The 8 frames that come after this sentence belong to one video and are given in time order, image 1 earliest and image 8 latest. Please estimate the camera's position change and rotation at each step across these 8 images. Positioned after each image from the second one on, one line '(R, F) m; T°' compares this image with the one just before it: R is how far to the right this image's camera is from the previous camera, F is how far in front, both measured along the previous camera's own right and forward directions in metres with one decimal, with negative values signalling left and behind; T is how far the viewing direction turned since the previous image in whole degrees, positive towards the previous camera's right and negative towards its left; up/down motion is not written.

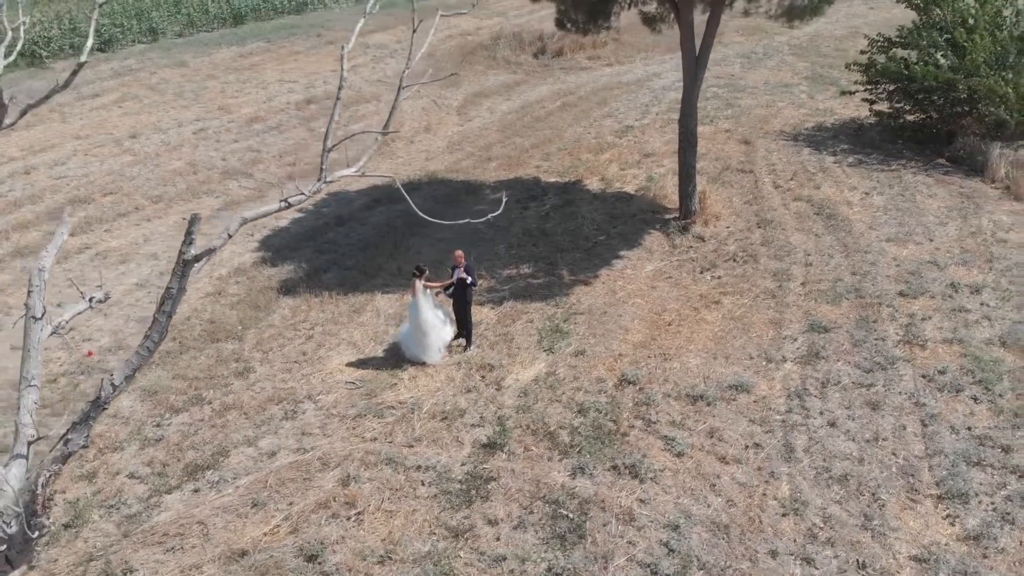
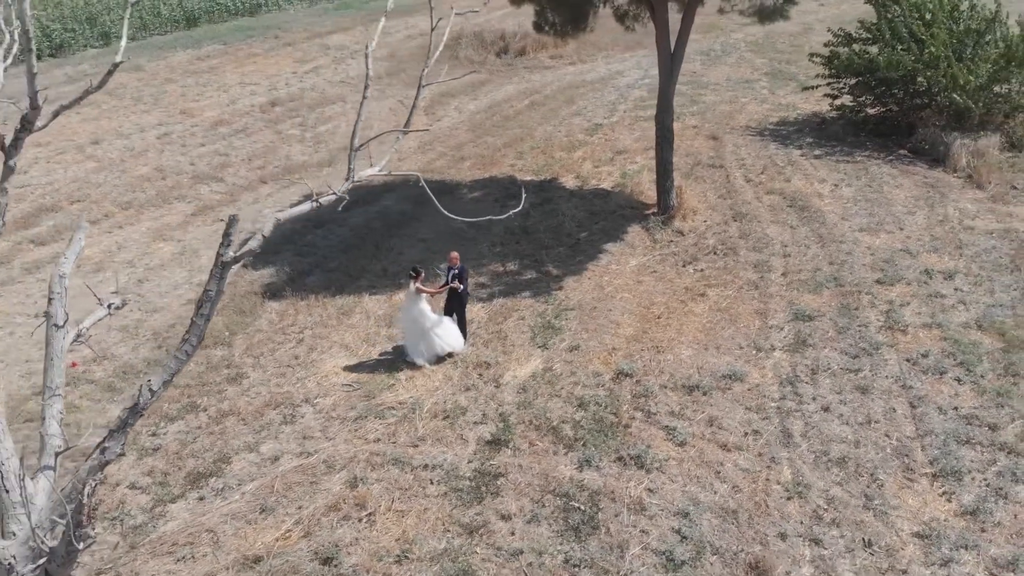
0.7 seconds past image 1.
(-0.4, 0.0) m; +3°
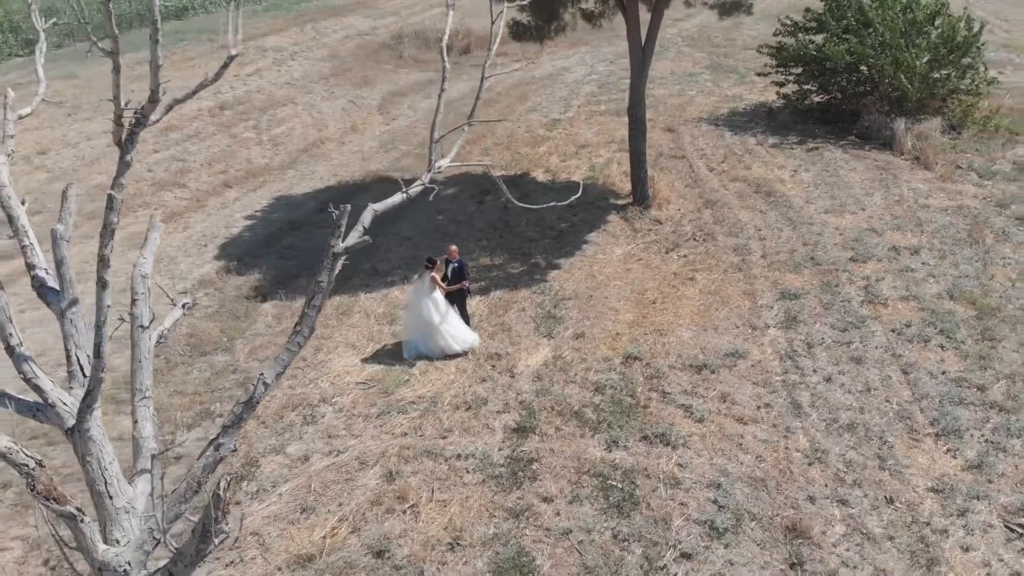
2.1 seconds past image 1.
(-0.9, -0.1) m; +5°
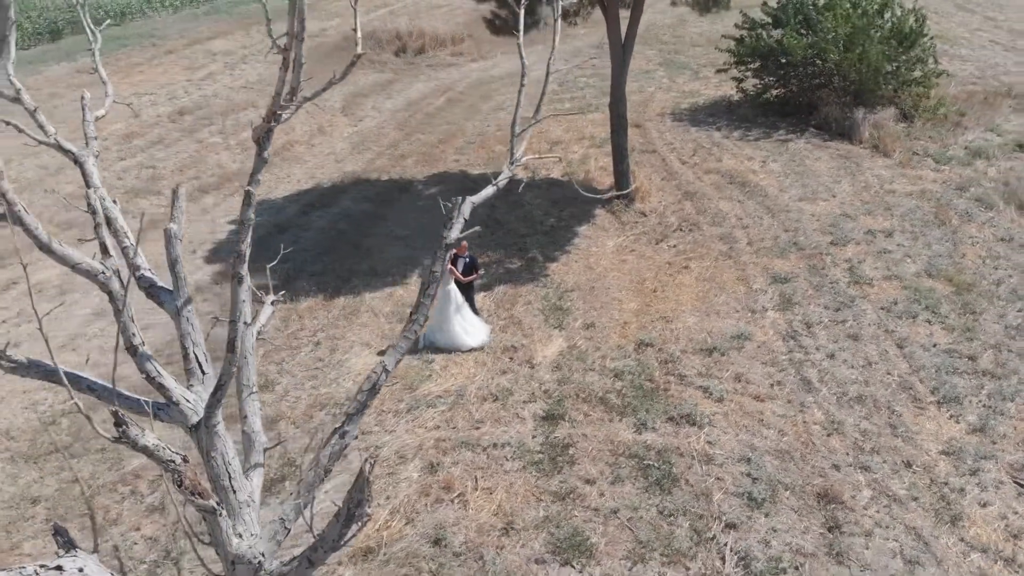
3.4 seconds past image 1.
(-0.9, -0.2) m; +4°
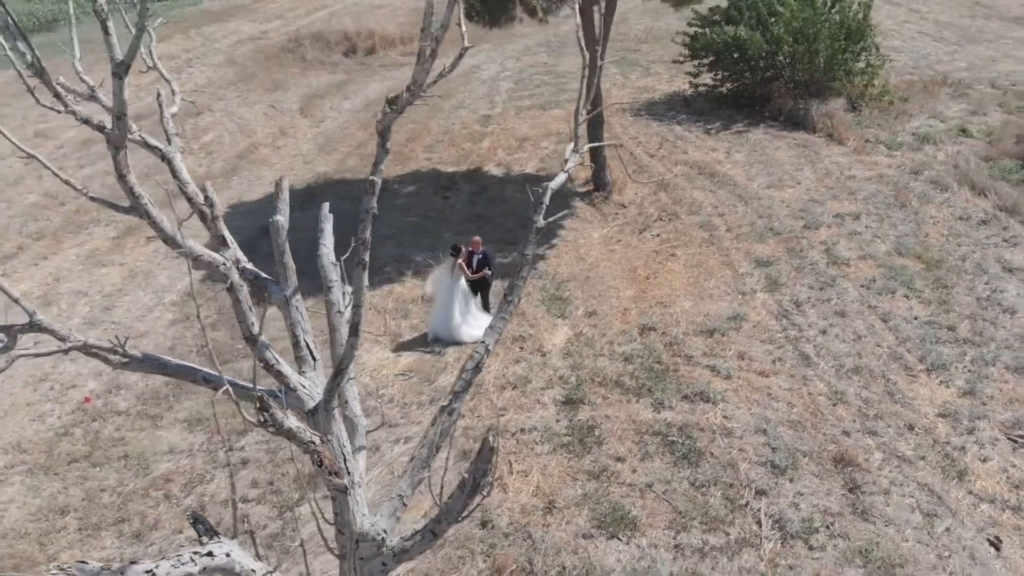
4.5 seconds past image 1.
(-0.8, -0.2) m; +5°
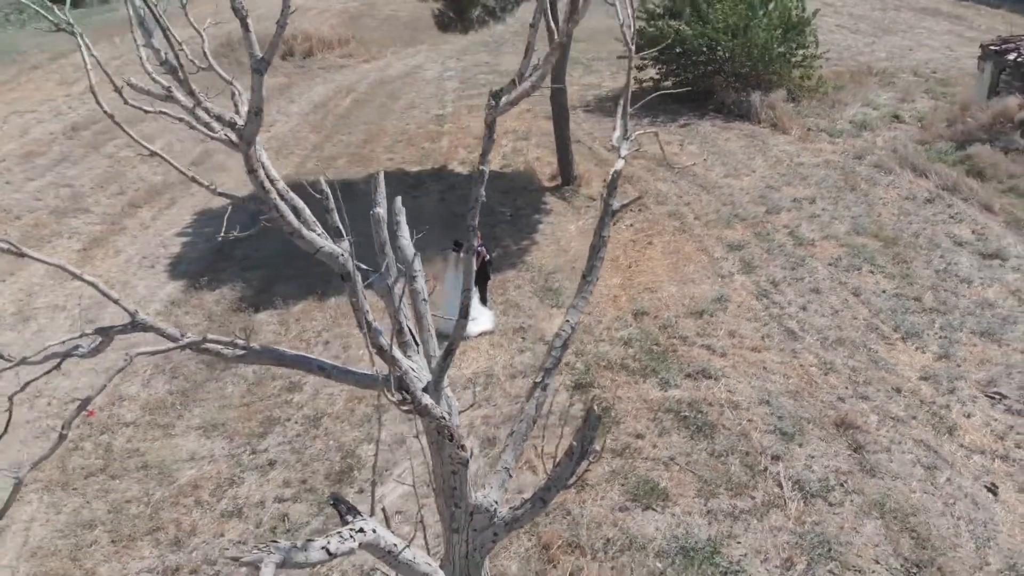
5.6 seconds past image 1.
(-0.9, -0.2) m; +5°
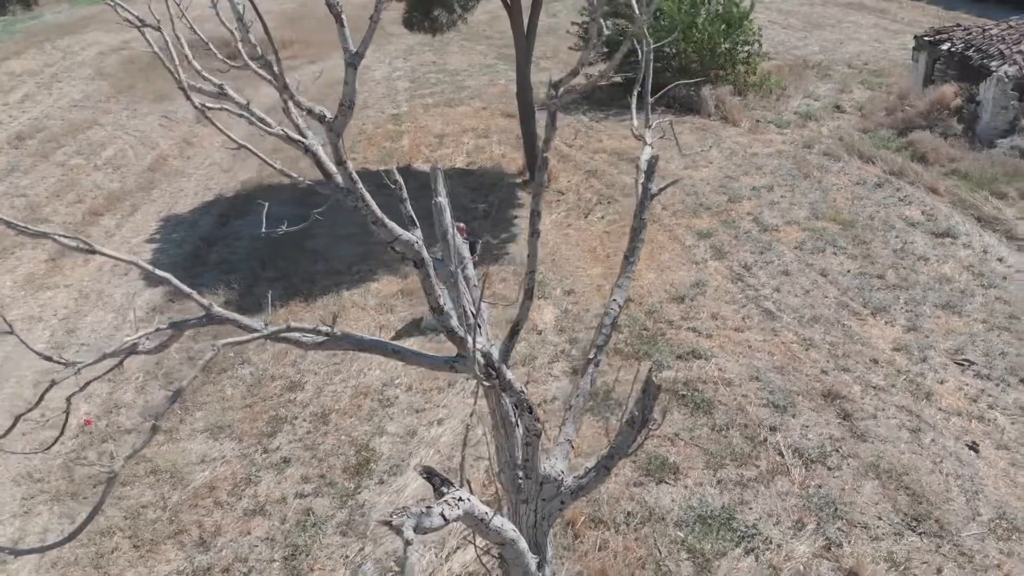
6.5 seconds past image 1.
(-0.7, -0.2) m; +5°
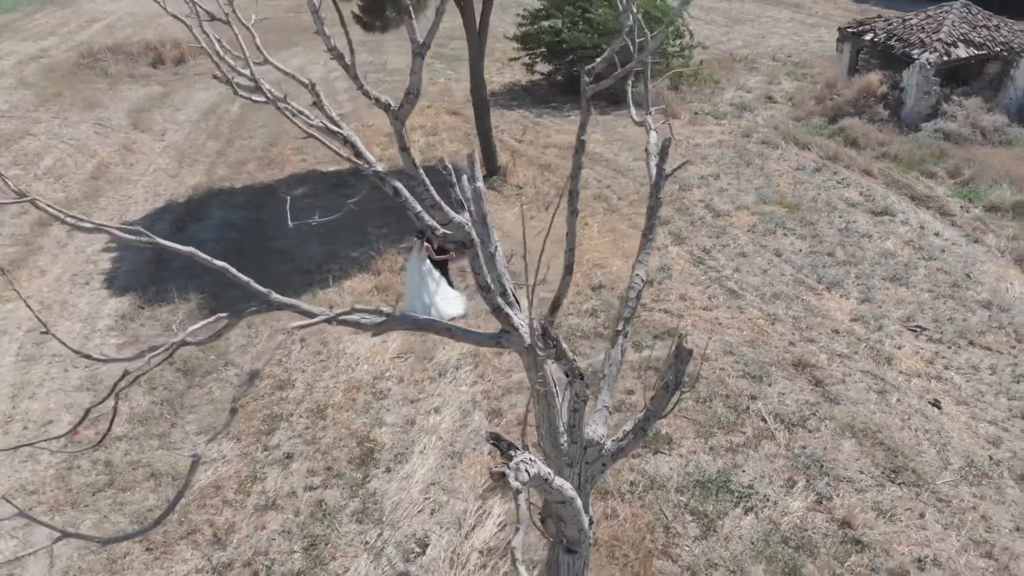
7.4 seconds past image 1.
(-0.6, -0.2) m; +5°
